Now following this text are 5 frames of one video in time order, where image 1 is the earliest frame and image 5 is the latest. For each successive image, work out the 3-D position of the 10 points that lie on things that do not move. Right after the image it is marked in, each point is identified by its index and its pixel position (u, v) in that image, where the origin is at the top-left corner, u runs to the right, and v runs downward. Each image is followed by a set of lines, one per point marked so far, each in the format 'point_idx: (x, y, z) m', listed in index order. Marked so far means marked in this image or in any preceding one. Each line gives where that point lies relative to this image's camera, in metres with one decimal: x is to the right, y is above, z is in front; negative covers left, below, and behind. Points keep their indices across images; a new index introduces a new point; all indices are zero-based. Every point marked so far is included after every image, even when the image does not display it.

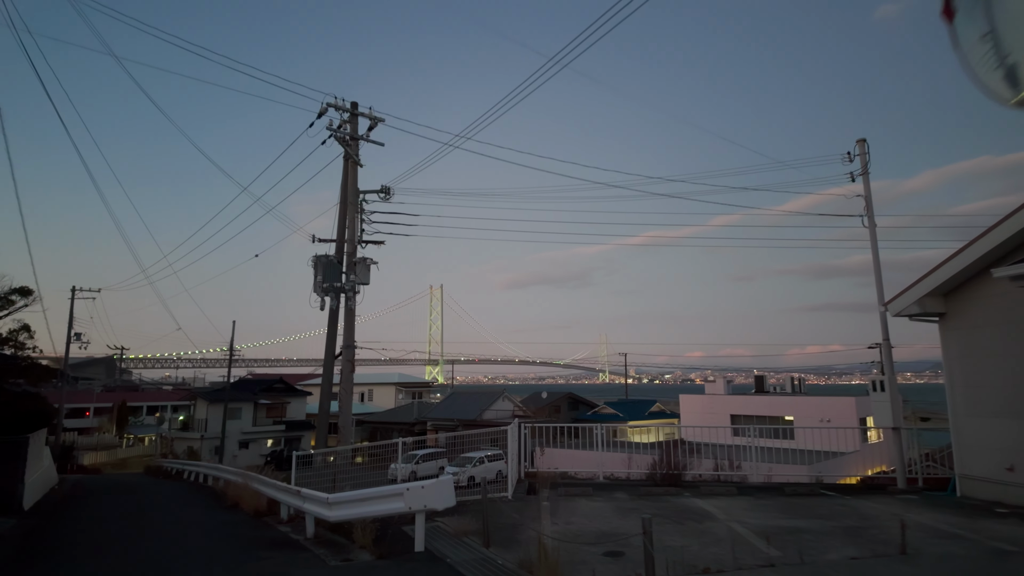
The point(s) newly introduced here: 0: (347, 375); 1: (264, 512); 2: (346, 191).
0: (-2.3, -1.2, +8.3) m
1: (-2.9, -2.7, +7.0) m
2: (-2.4, +1.4, +8.6) m
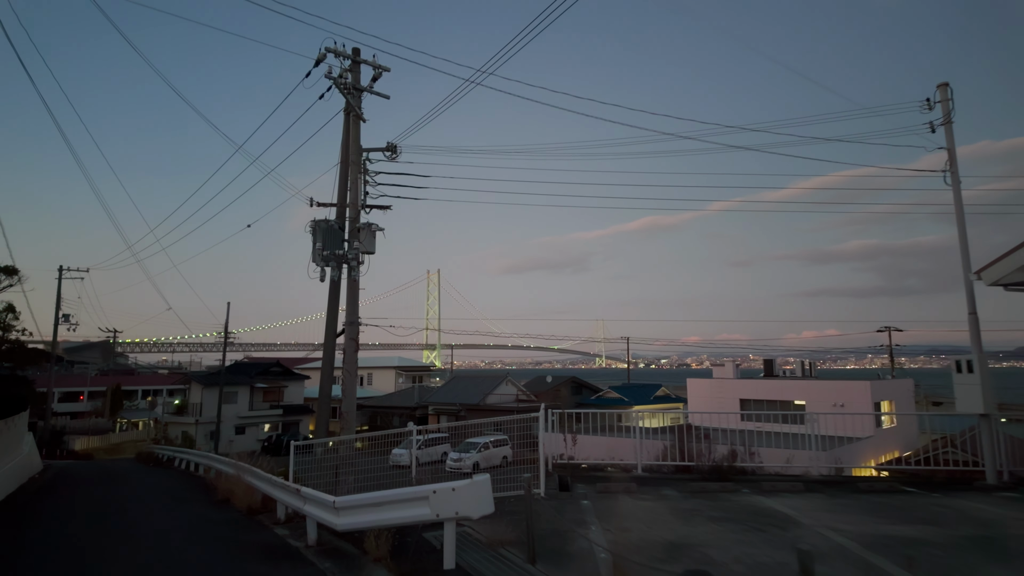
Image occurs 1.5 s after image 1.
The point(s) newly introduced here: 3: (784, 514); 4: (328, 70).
0: (-2.0, -0.9, +7.4) m
1: (-2.6, -2.3, +6.1) m
2: (-2.2, +1.8, +7.7) m
3: (+2.1, -1.7, +4.4) m
4: (-2.3, +2.7, +7.4) m
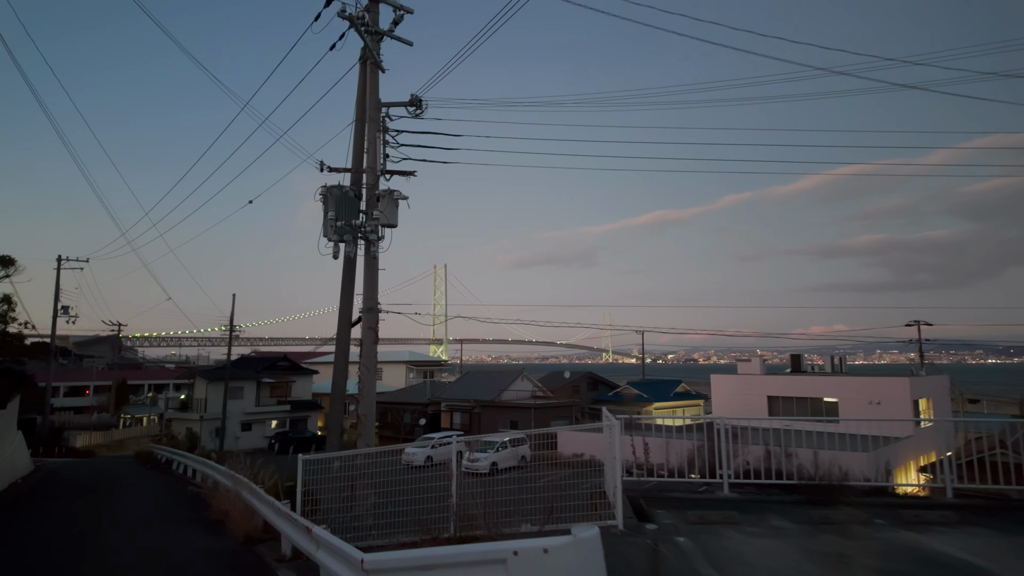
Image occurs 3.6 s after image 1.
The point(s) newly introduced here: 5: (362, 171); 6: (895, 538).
0: (-1.5, -0.6, +6.2) m
1: (-2.1, -2.1, +5.0) m
2: (-1.6, +2.0, +6.5) m
3: (+2.5, -1.5, +3.2) m
4: (-1.8, +3.0, +6.2) m
5: (-1.6, +1.3, +6.3) m
6: (+2.5, -1.6, +3.8) m
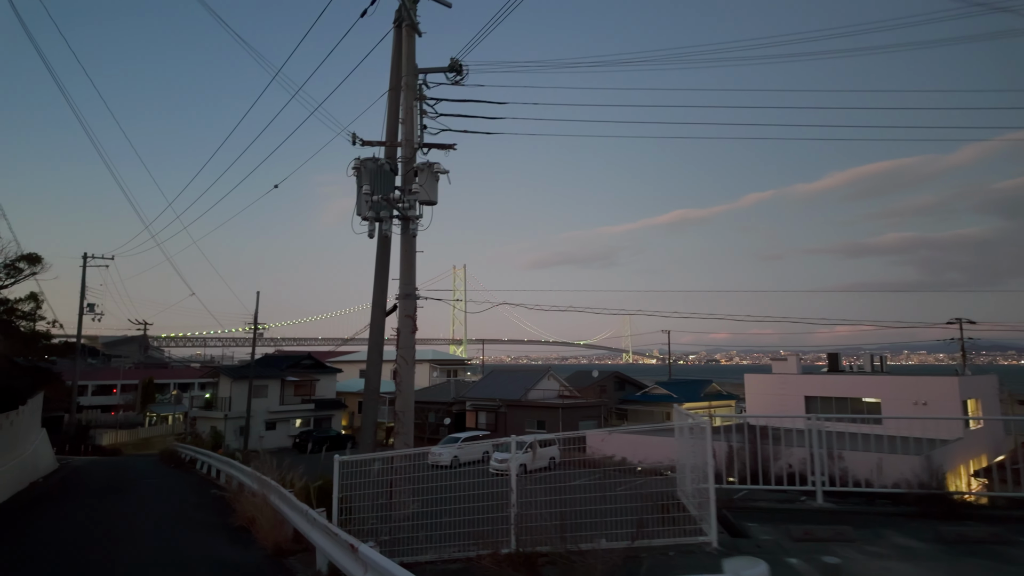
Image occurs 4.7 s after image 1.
0: (-1.0, -0.5, +5.6) m
1: (-1.7, -2.0, +4.4) m
2: (-1.1, +2.2, +5.9) m
3: (+2.9, -1.3, +2.5) m
4: (-1.3, +3.1, +5.6) m
5: (-1.1, +1.4, +5.7) m
6: (+2.9, -1.5, +3.1) m
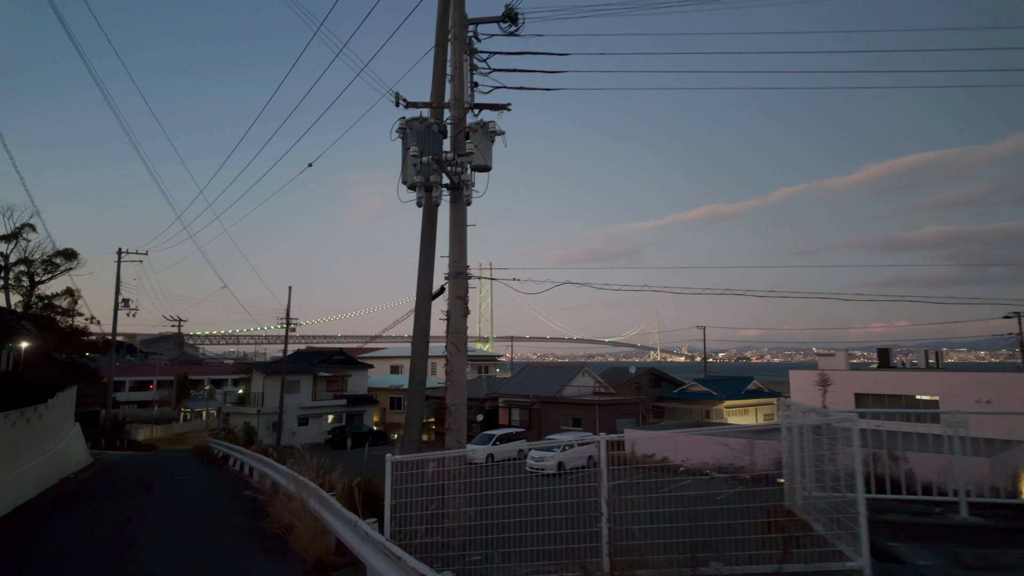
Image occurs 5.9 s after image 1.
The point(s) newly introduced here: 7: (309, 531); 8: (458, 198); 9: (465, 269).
0: (-0.5, -0.3, +5.0) m
1: (-1.2, -1.8, +3.8) m
2: (-0.6, +2.4, +5.3) m
3: (+3.3, -1.1, +1.7) m
4: (-0.8, +3.3, +5.0) m
5: (-0.6, +1.6, +5.1) m
6: (+3.3, -1.3, +2.3) m
7: (-1.4, -1.7, +4.1) m
8: (-0.4, +0.7, +4.8) m
9: (-0.4, +0.2, +5.1) m
